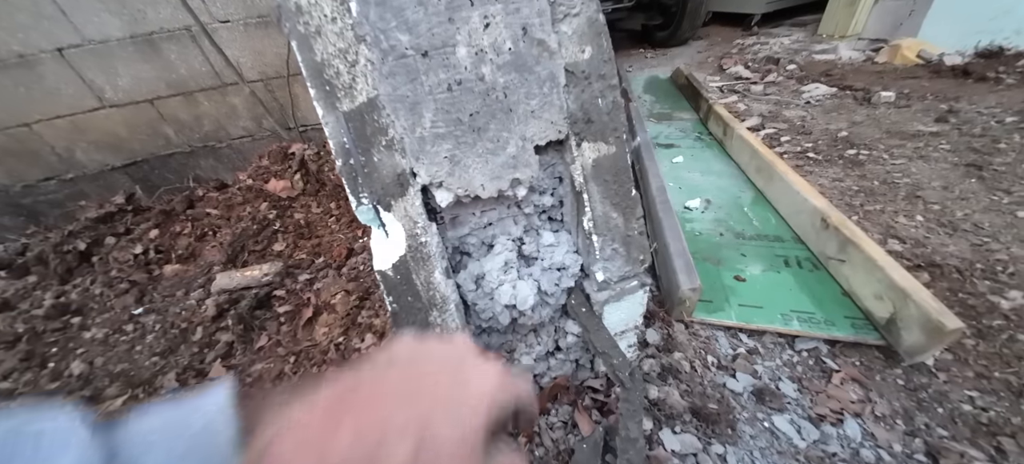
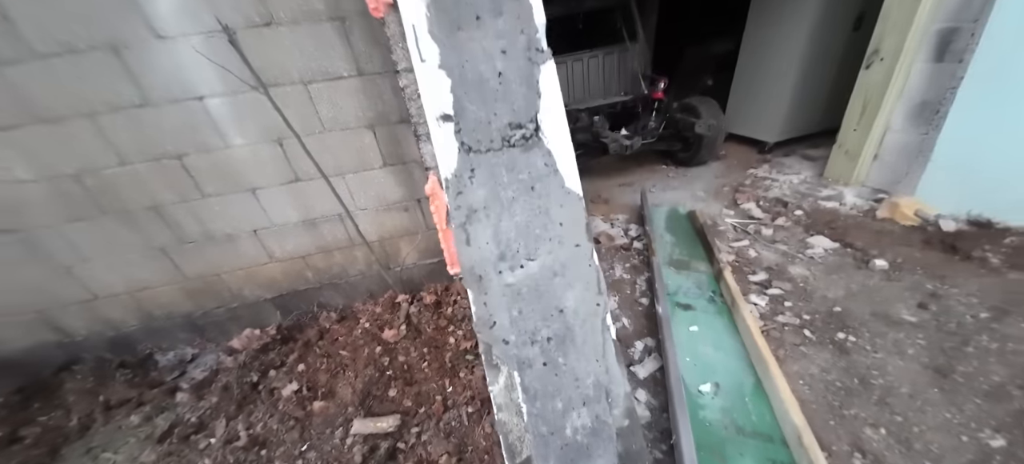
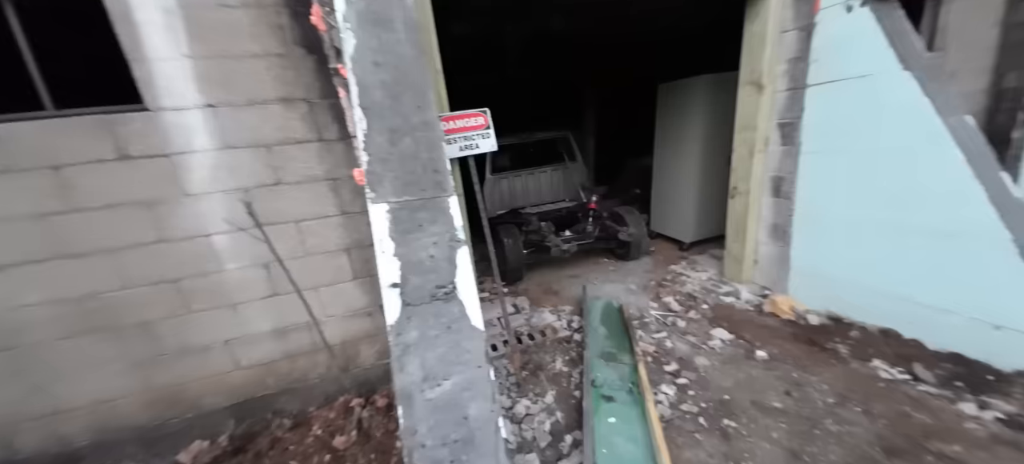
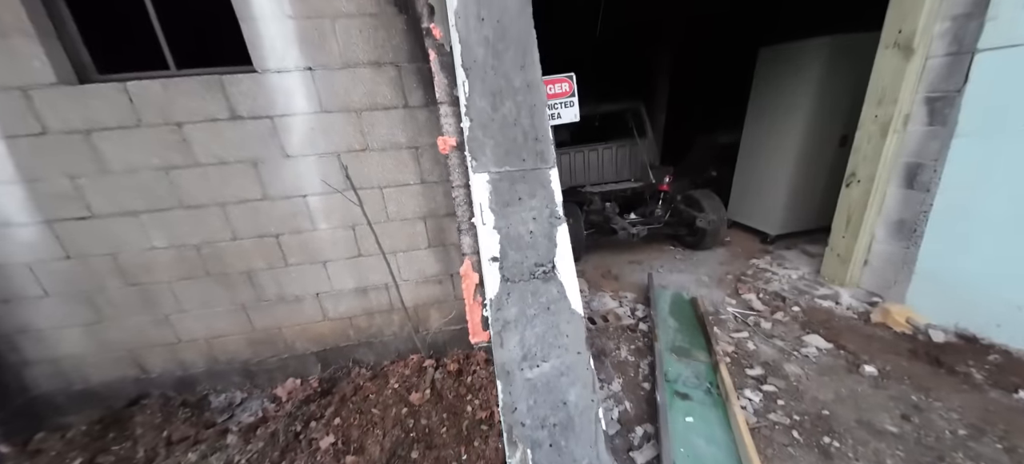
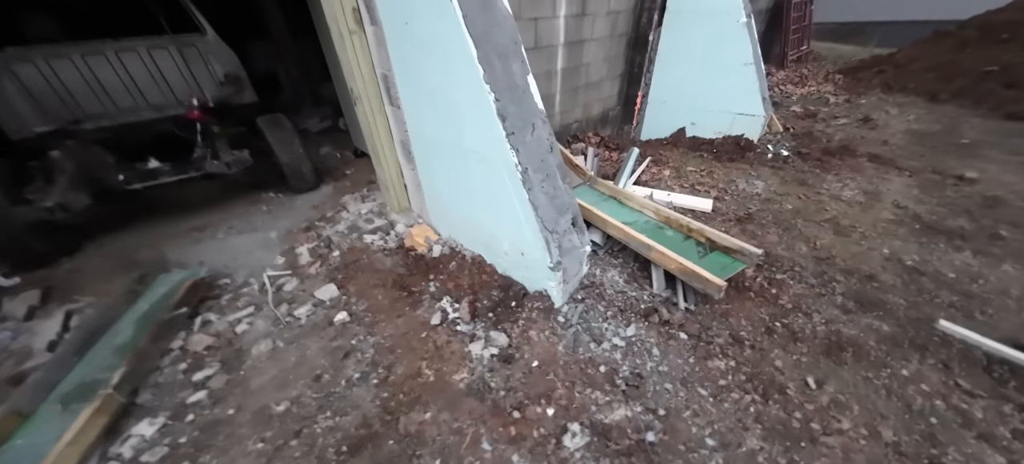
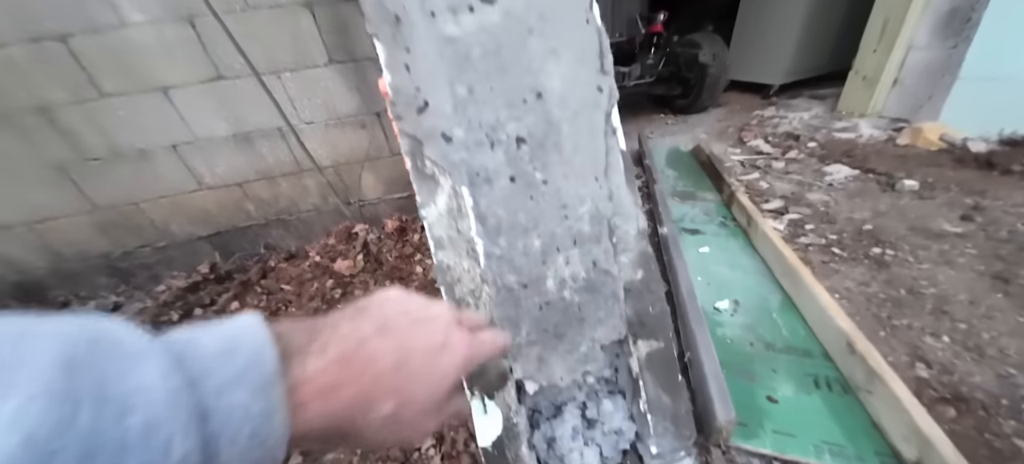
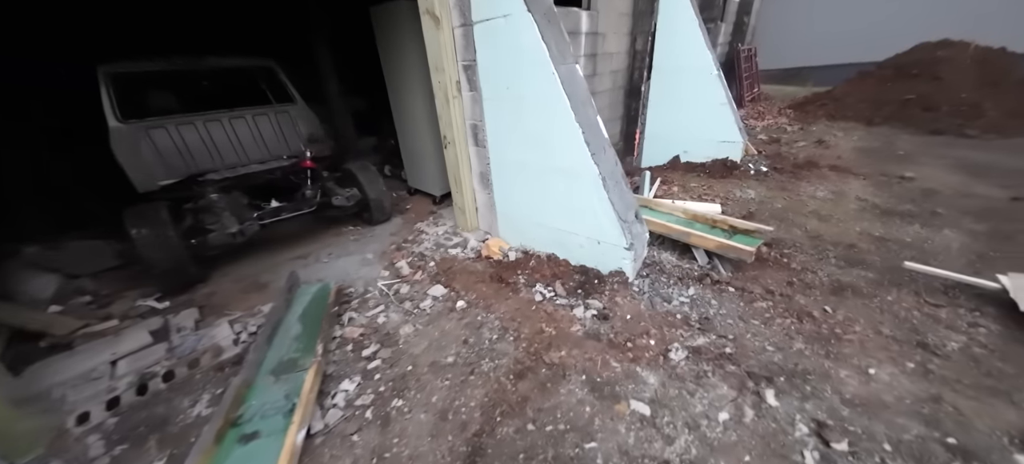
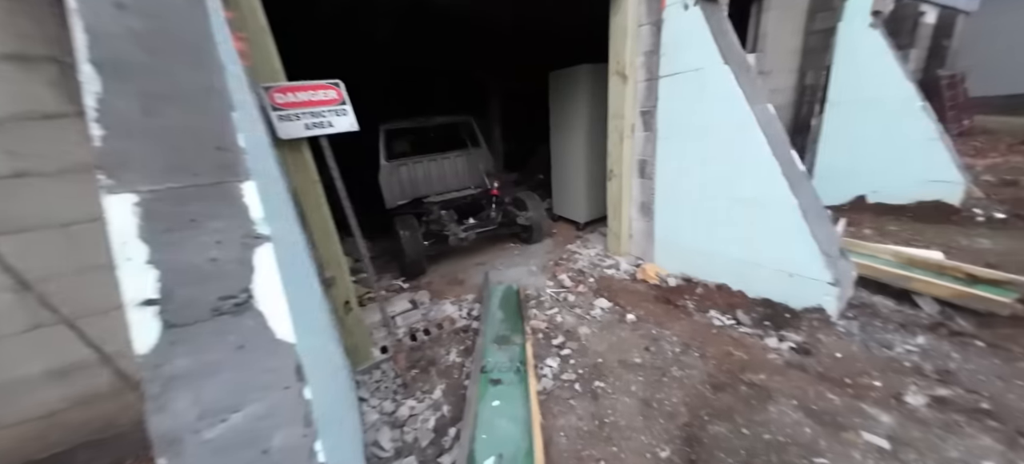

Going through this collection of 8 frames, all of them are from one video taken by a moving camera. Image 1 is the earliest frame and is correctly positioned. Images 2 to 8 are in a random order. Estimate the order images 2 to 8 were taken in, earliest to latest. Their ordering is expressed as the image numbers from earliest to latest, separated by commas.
6, 2, 4, 3, 8, 7, 5
